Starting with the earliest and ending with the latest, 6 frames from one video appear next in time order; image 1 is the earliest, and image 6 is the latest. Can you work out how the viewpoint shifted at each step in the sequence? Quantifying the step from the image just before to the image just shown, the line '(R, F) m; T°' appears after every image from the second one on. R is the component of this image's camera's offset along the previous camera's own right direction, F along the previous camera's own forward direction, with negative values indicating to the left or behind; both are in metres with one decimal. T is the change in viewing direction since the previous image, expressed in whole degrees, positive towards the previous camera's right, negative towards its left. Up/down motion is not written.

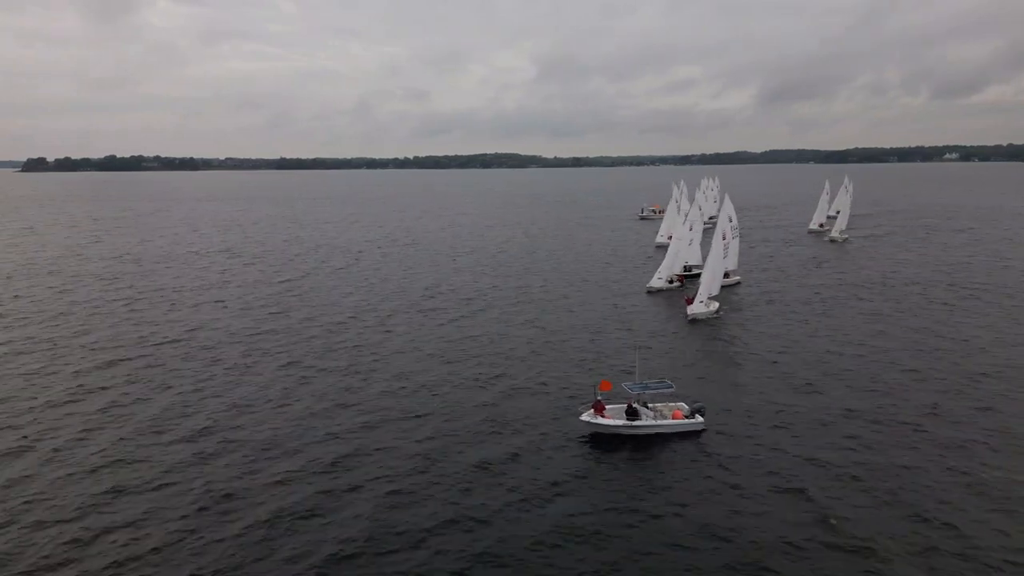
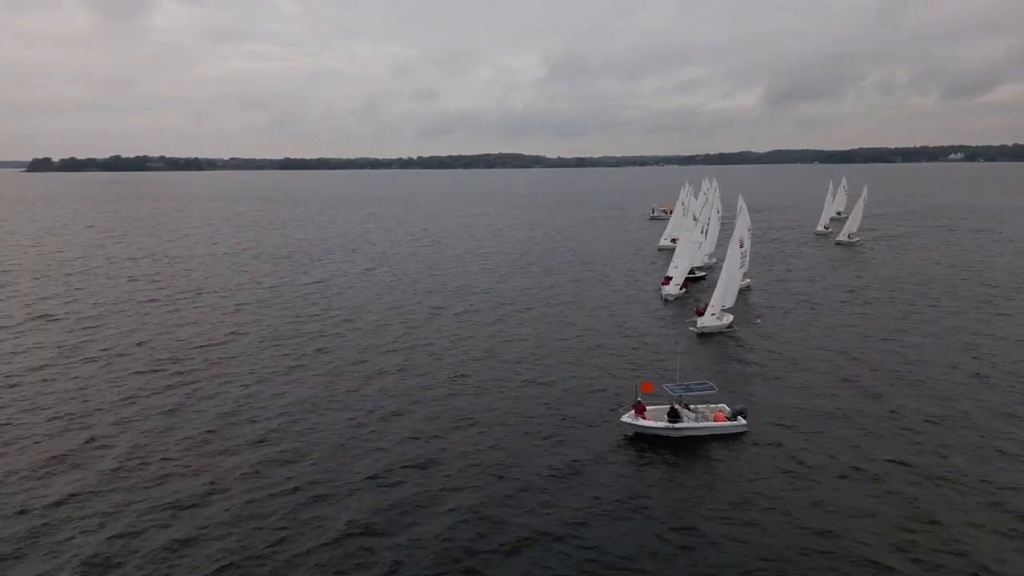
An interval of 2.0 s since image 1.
(-1.7, +0.2) m; 0°
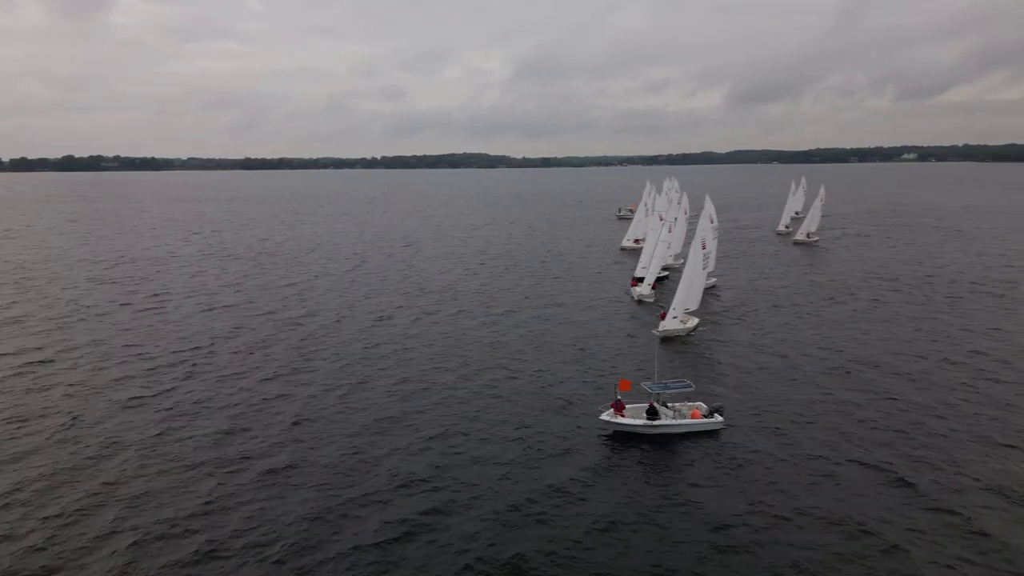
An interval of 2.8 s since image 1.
(-0.3, 0.0) m; +2°
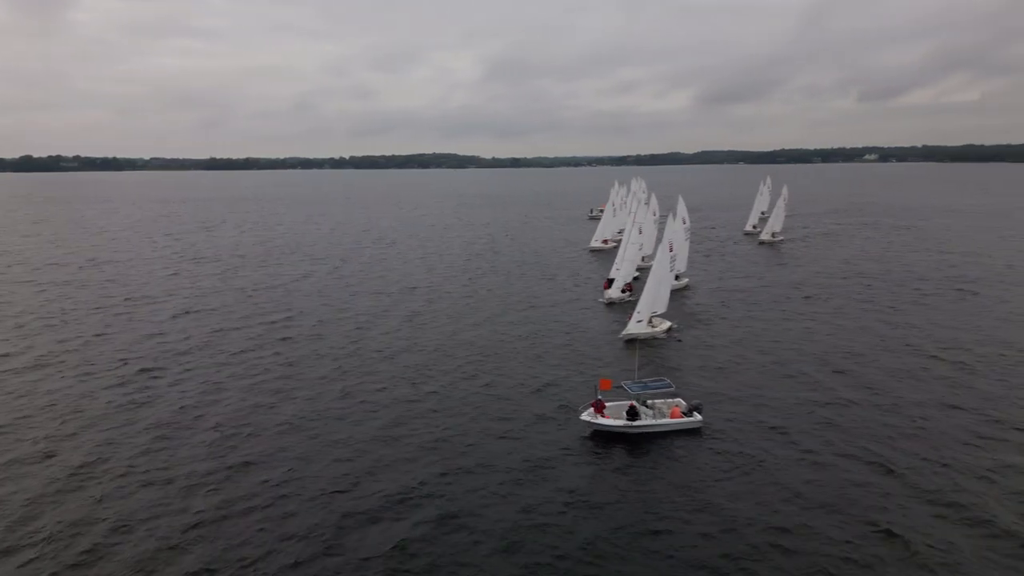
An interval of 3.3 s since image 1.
(-0.4, -0.2) m; +2°
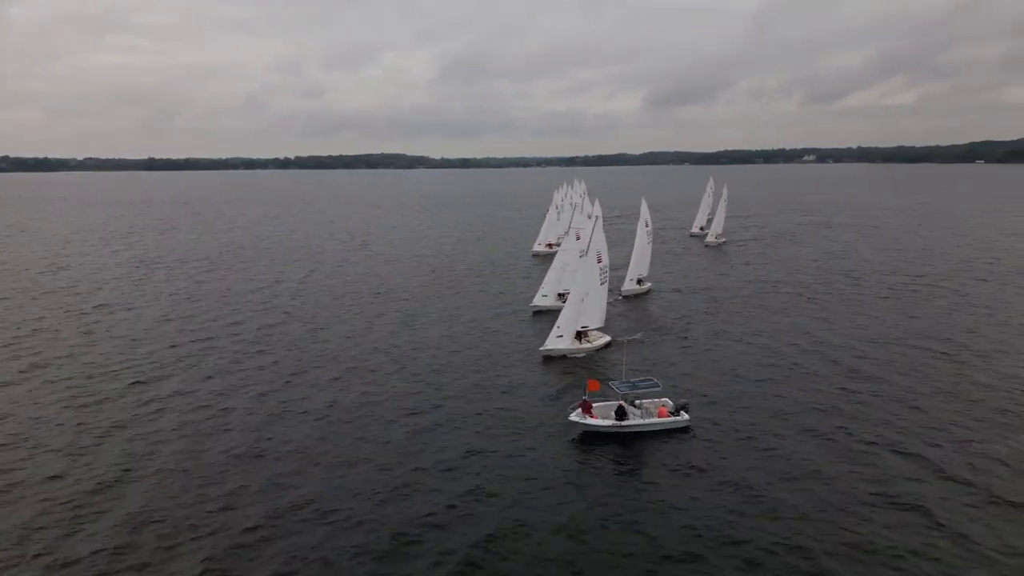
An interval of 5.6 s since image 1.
(-1.3, -0.1) m; +4°
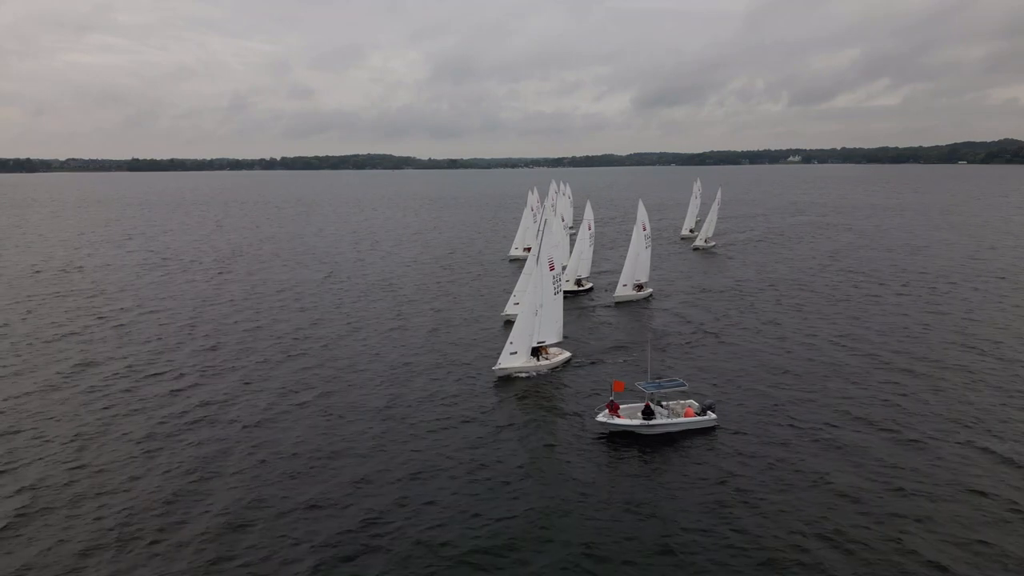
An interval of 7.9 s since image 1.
(-1.6, -0.3) m; +1°
